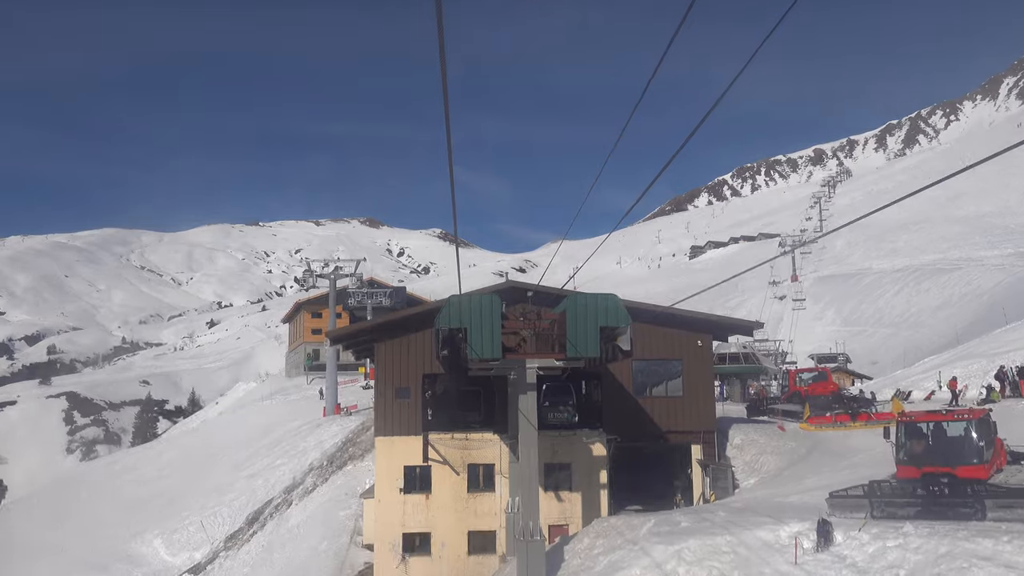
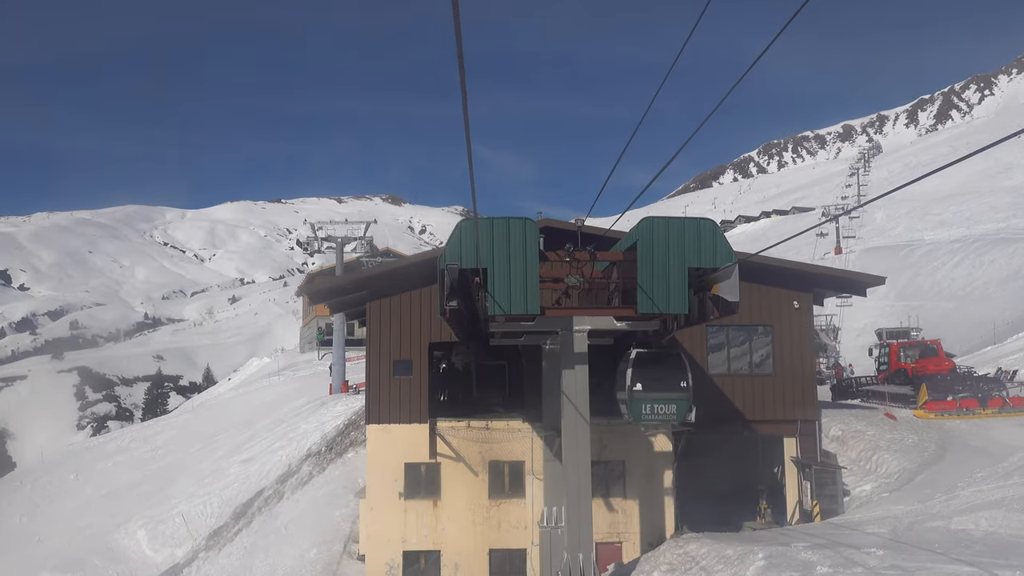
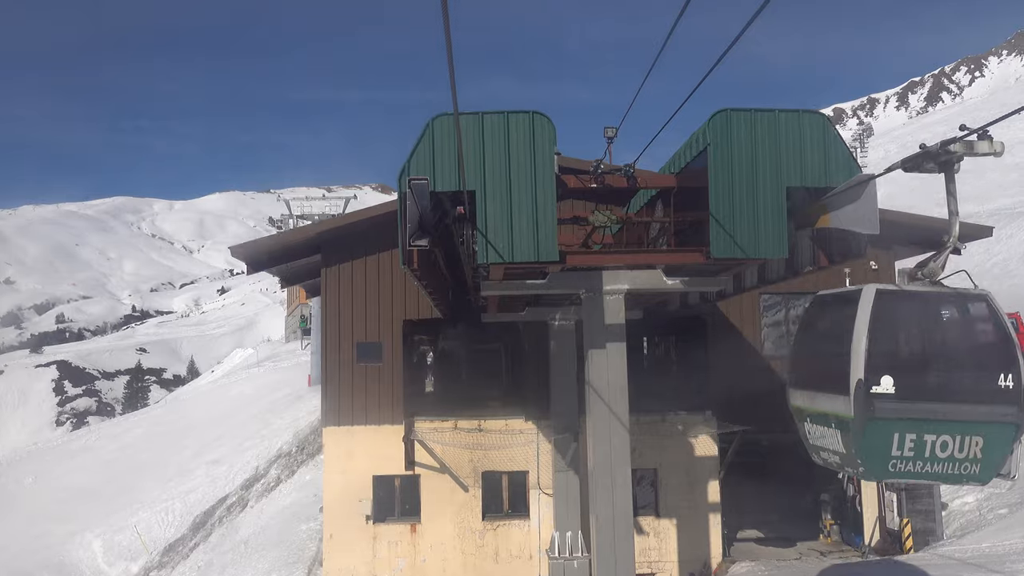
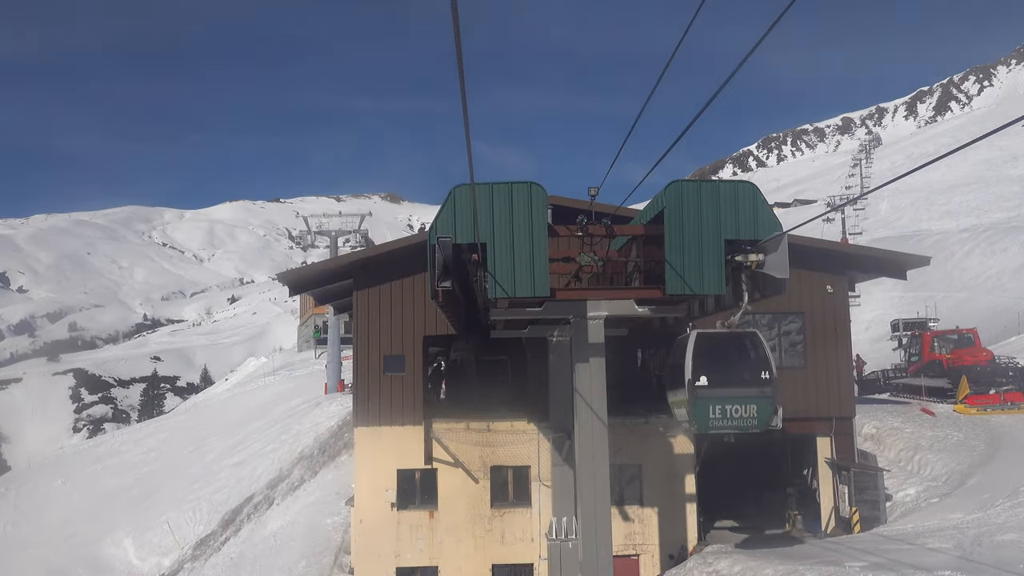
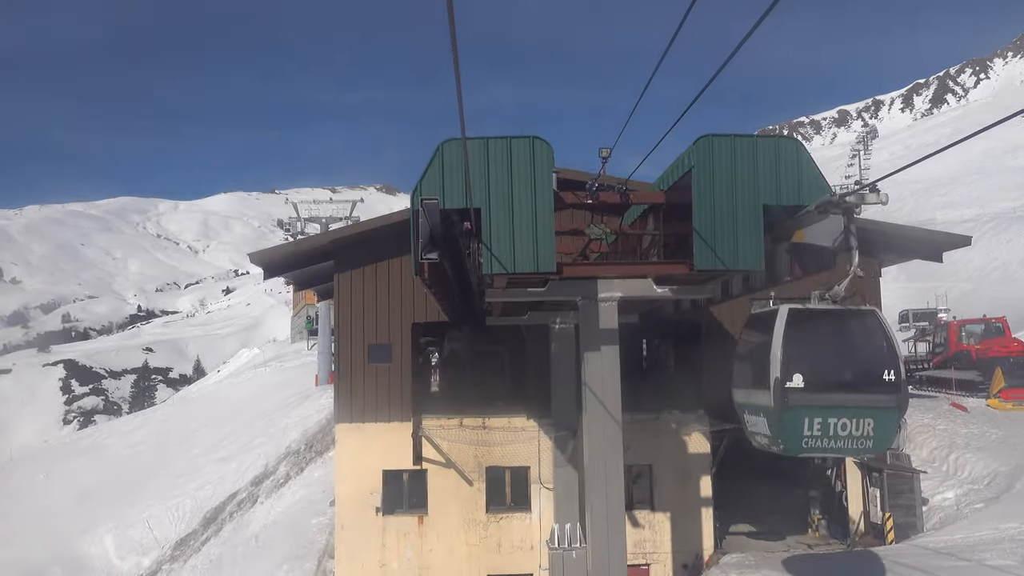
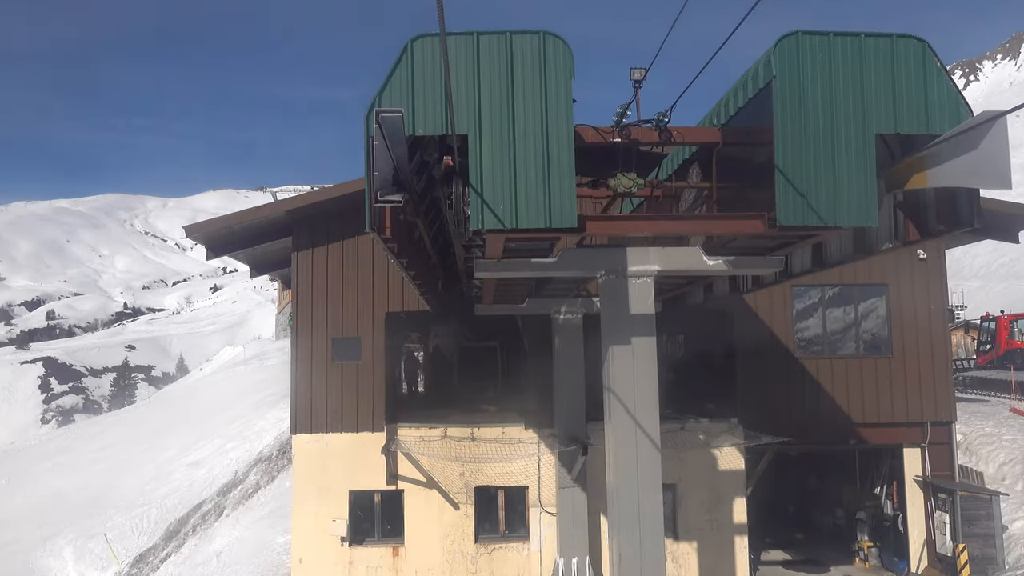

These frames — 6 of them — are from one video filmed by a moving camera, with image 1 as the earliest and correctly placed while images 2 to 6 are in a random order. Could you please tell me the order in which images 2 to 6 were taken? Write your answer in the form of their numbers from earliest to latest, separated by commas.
2, 4, 5, 3, 6
